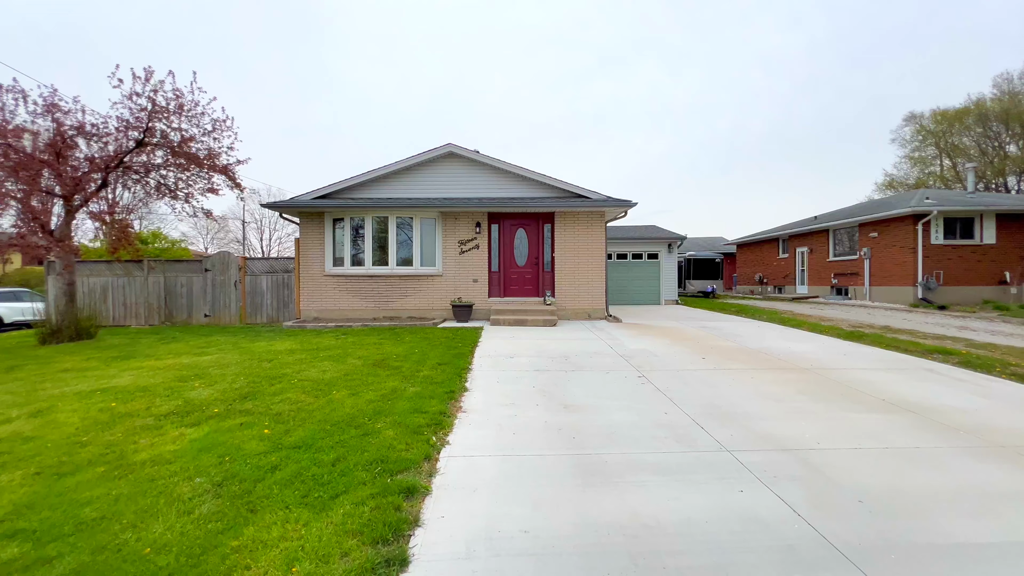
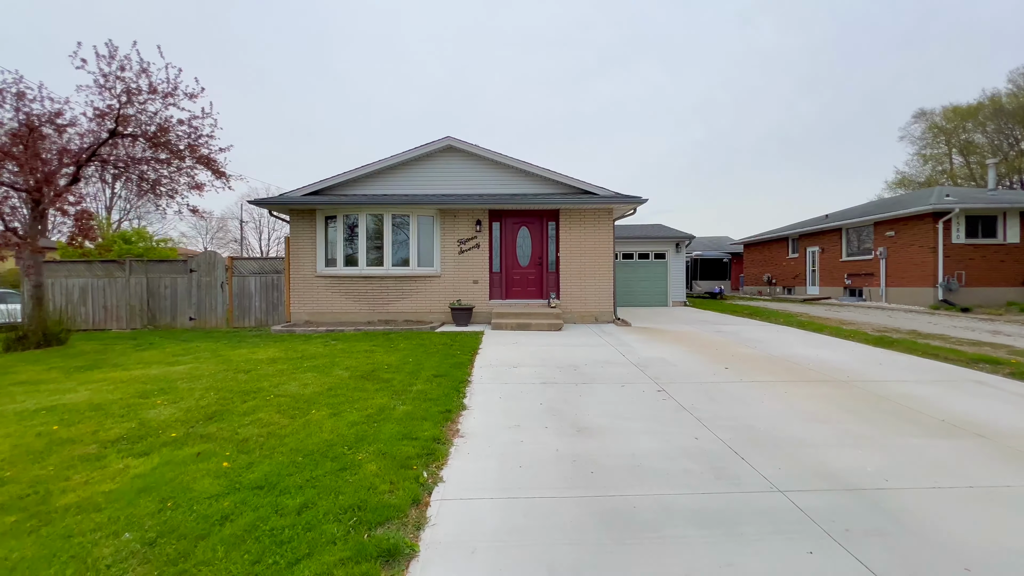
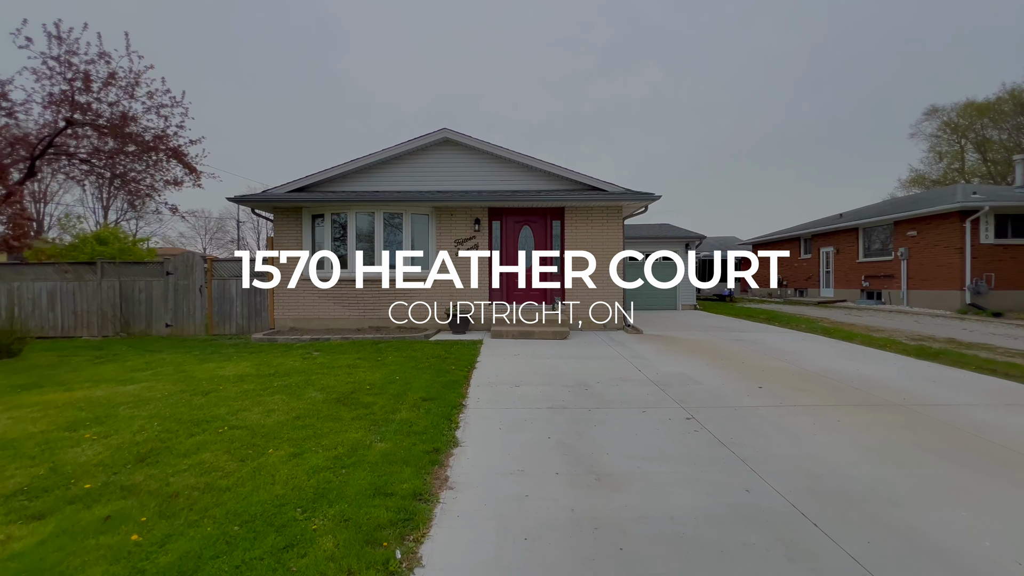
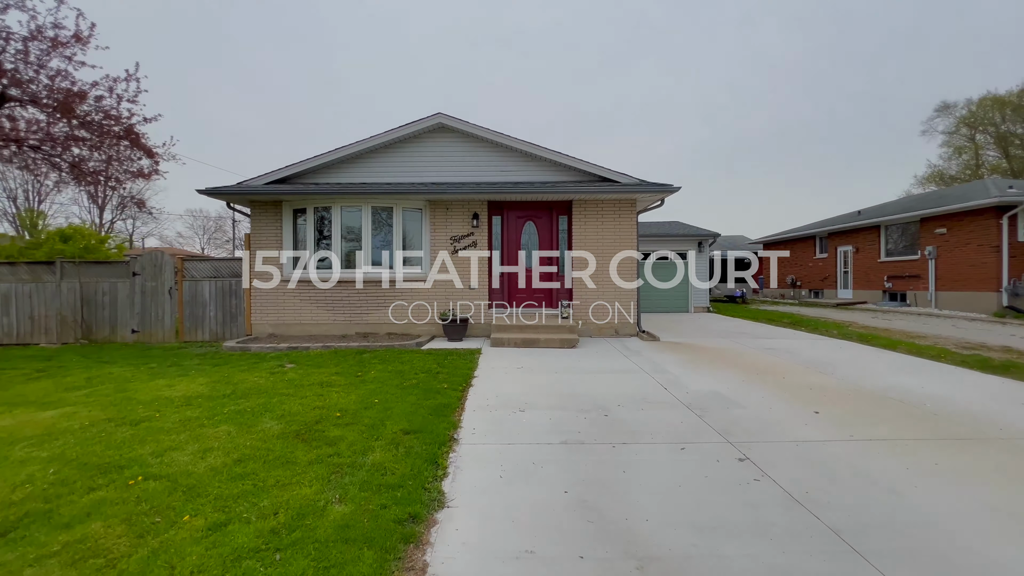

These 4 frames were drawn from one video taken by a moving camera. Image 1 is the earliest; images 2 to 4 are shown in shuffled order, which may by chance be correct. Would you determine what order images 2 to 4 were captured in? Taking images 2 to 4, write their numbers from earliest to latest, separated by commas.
2, 3, 4
